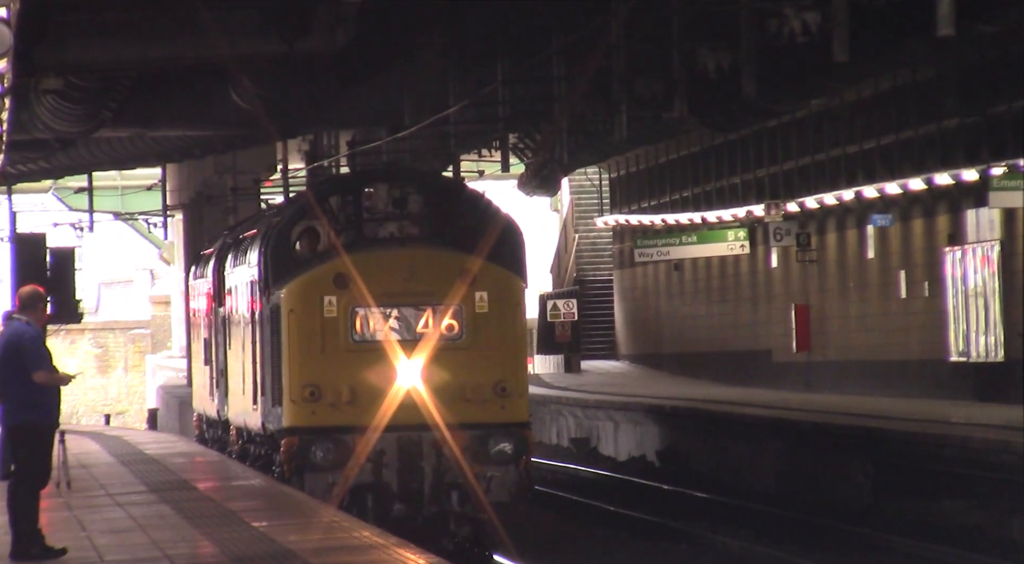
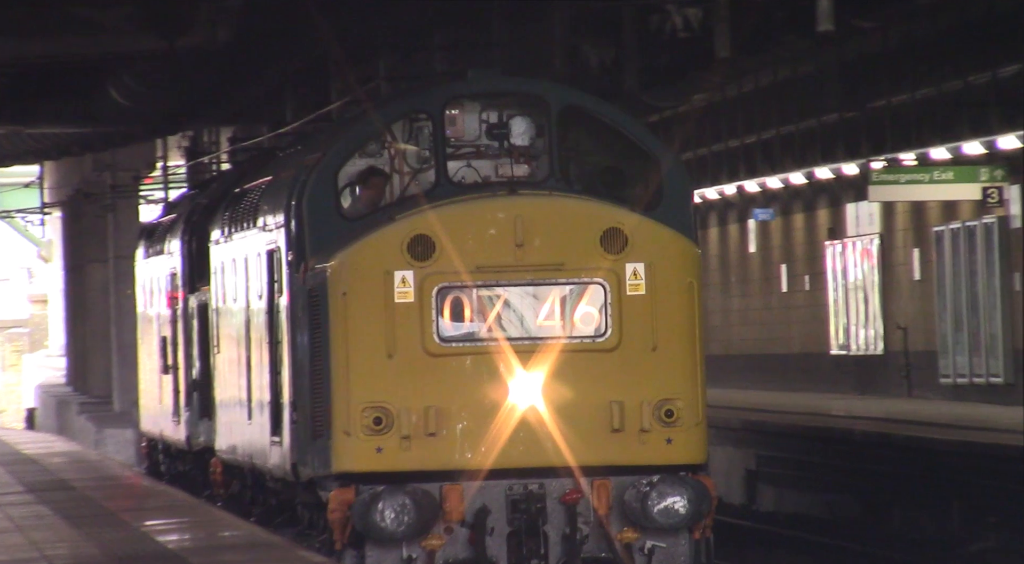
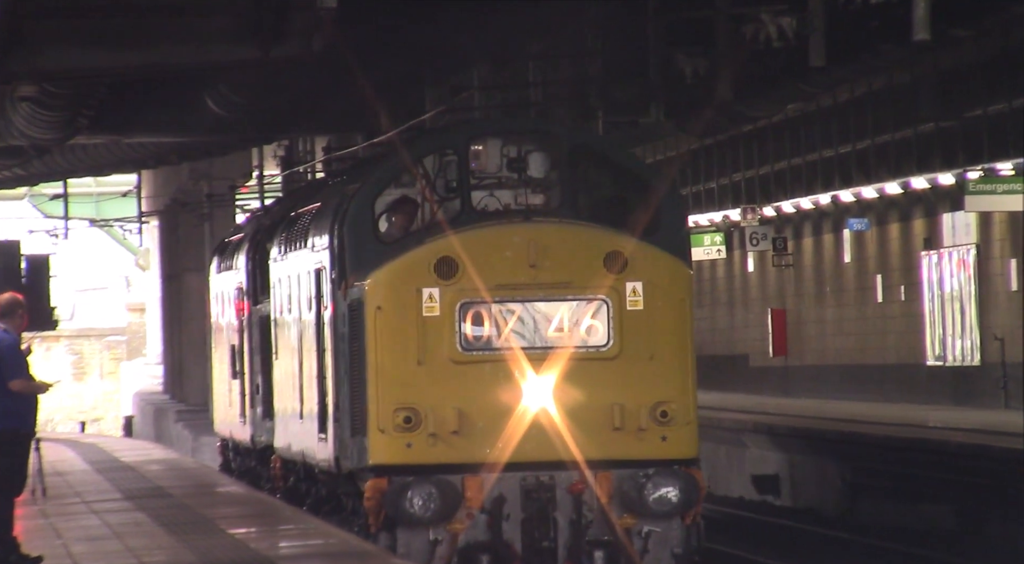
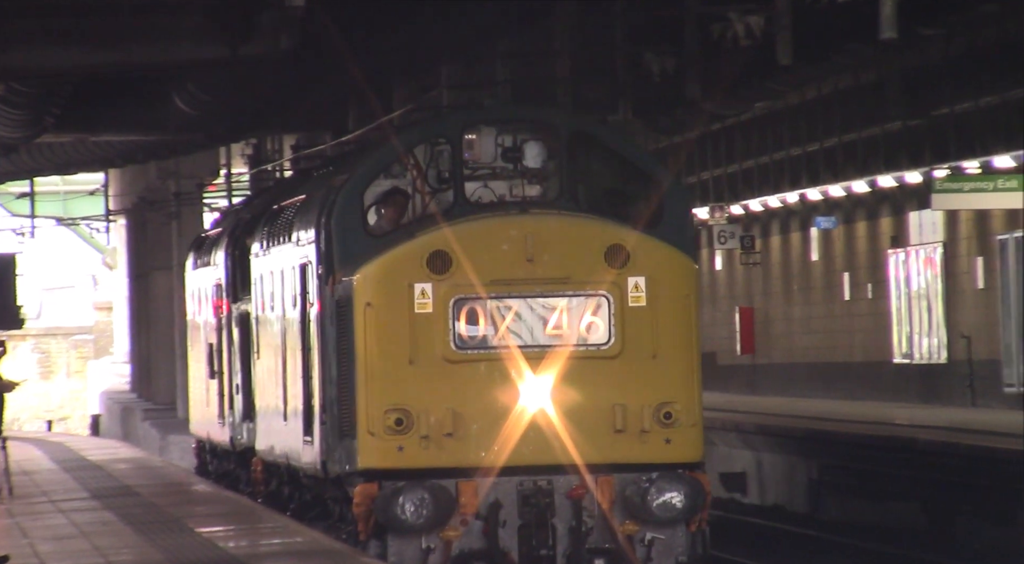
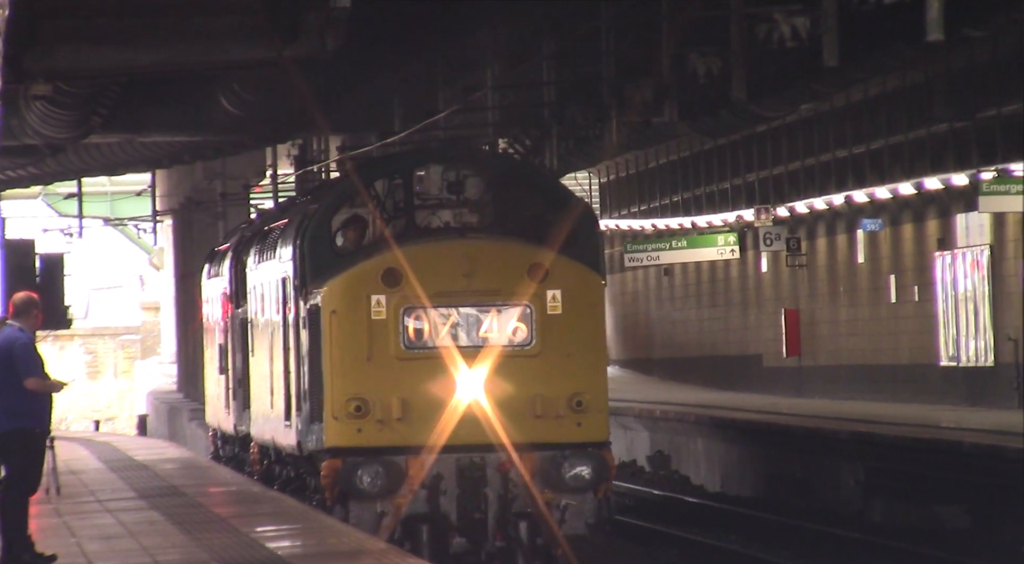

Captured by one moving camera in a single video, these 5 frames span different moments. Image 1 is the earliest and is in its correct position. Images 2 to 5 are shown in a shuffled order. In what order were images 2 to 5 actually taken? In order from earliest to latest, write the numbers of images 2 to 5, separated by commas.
5, 3, 4, 2
